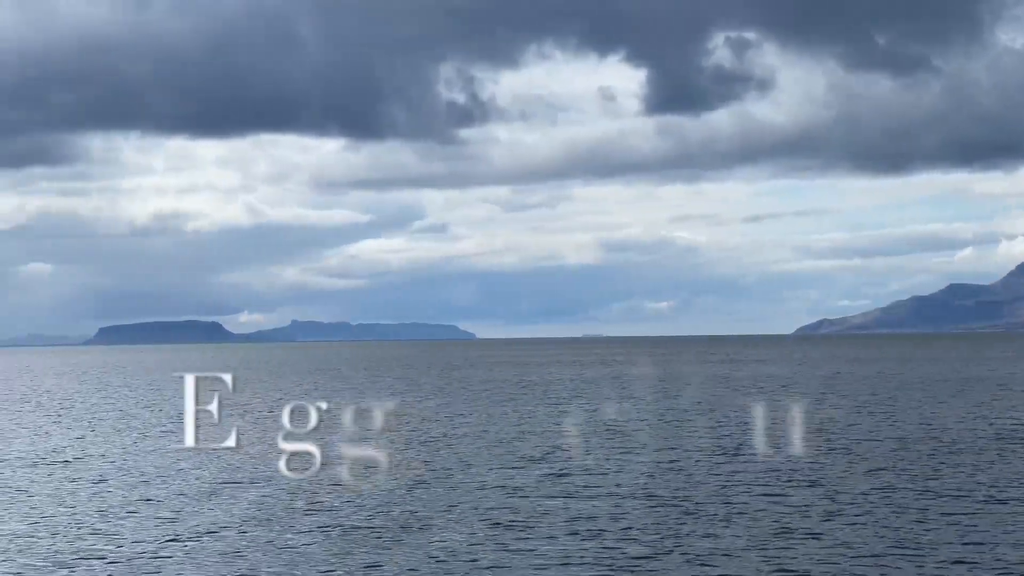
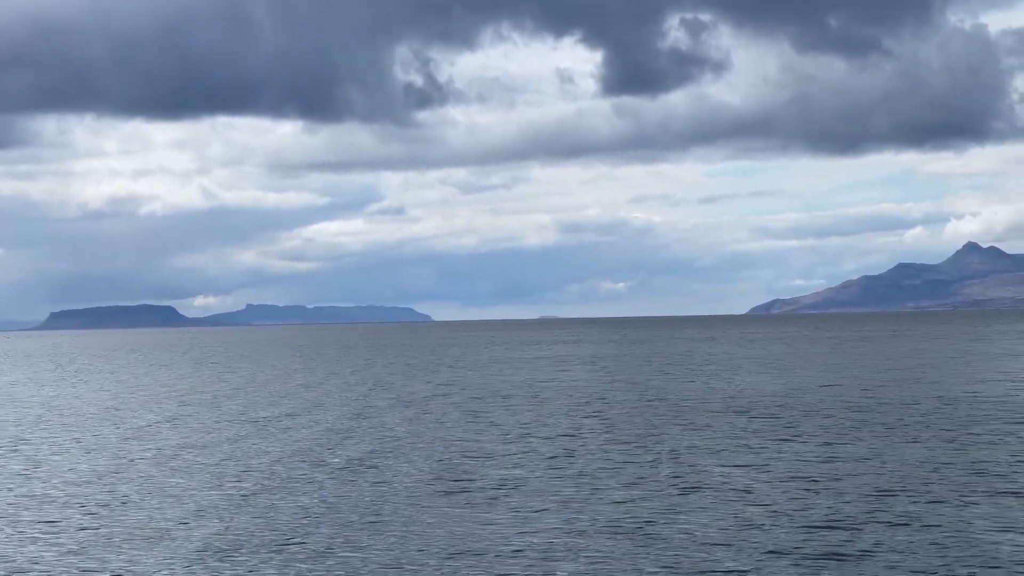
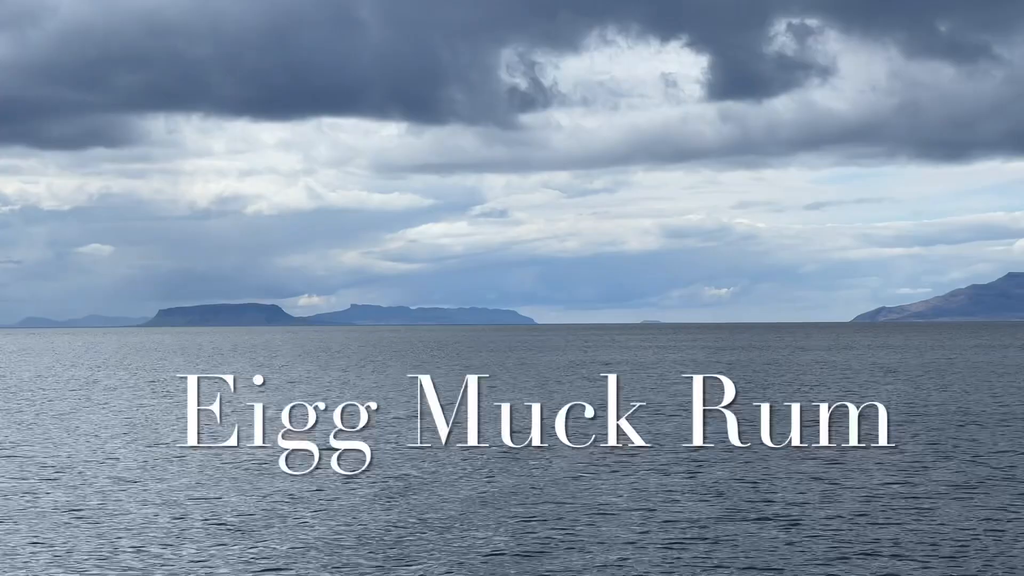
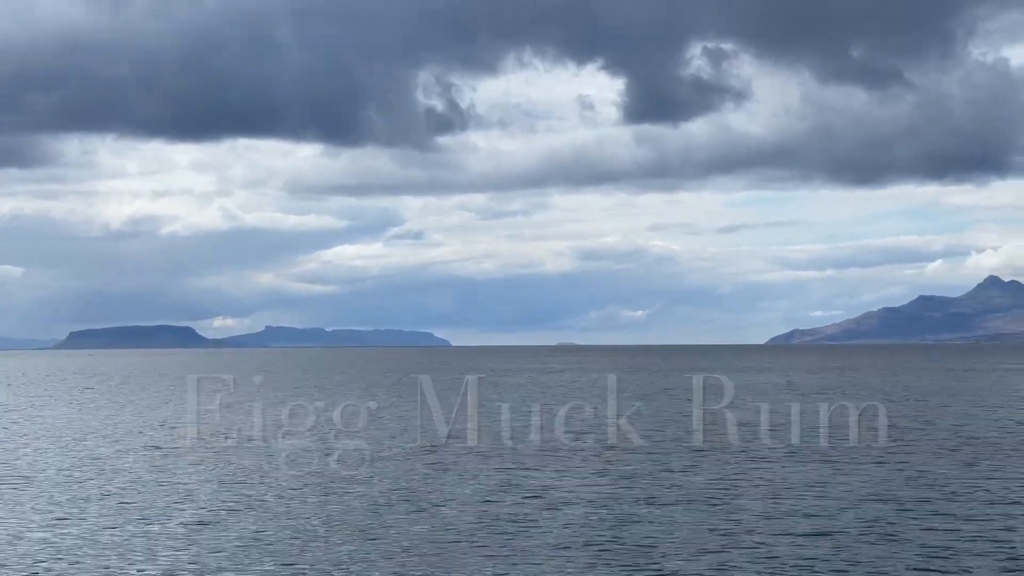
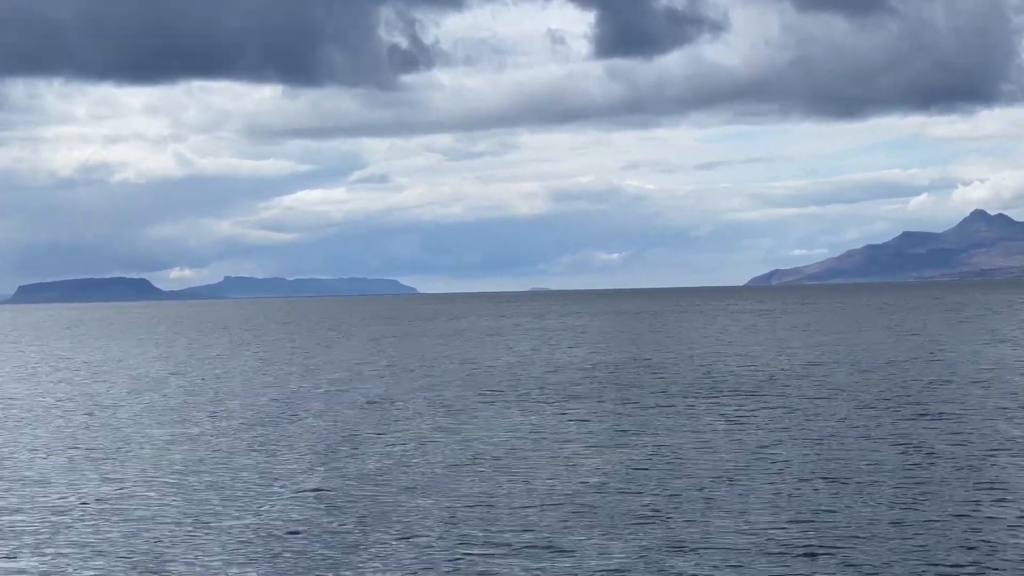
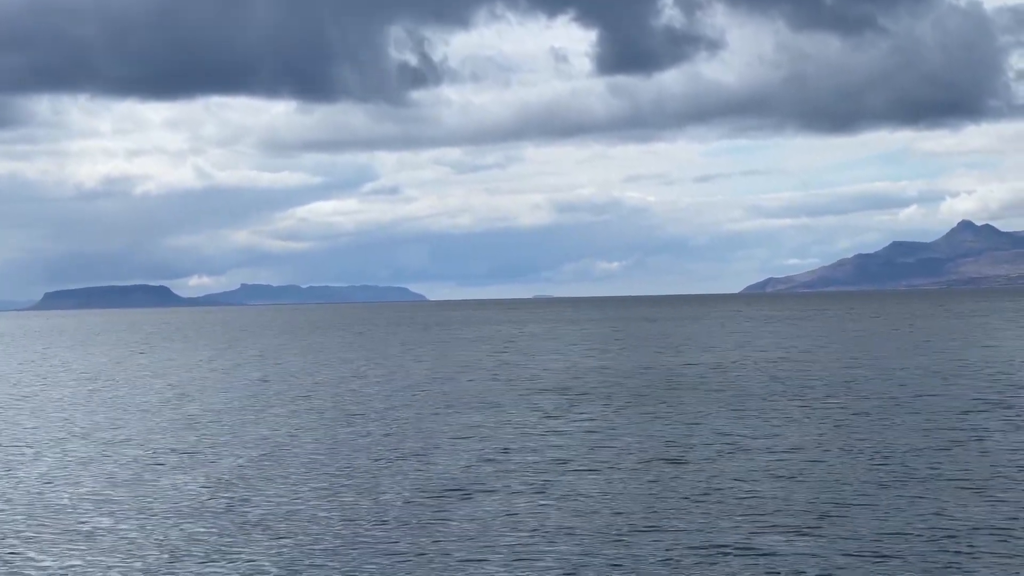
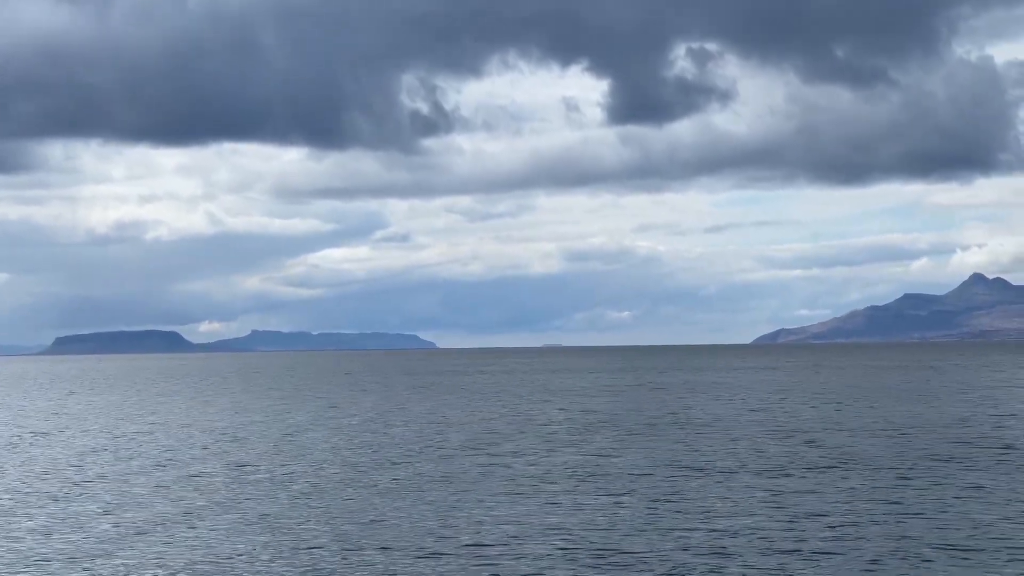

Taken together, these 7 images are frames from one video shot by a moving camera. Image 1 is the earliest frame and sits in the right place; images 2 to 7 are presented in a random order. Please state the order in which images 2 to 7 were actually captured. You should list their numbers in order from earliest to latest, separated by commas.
3, 4, 7, 2, 6, 5
